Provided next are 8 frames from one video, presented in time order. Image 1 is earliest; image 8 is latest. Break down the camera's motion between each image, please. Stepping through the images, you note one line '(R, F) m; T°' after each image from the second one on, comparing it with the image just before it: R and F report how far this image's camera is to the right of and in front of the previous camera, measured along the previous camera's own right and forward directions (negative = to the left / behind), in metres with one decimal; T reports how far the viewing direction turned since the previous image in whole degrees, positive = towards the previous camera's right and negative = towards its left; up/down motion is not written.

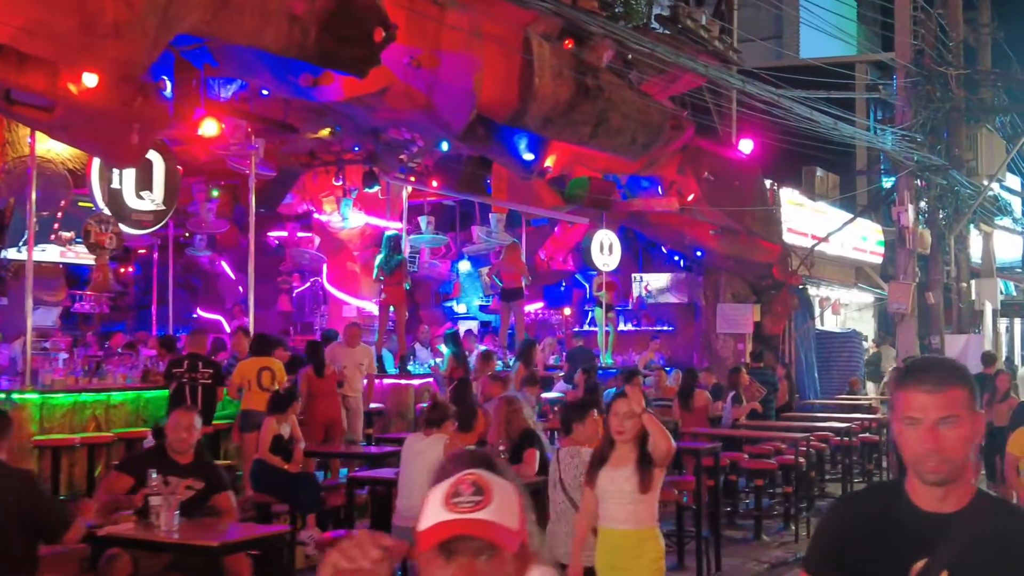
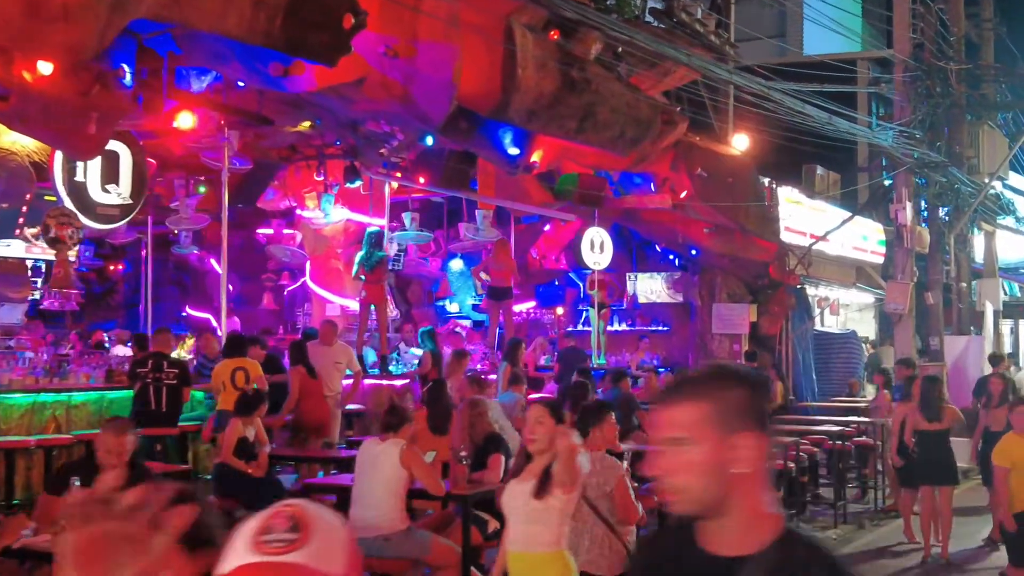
(+0.2, +0.4) m; 0°
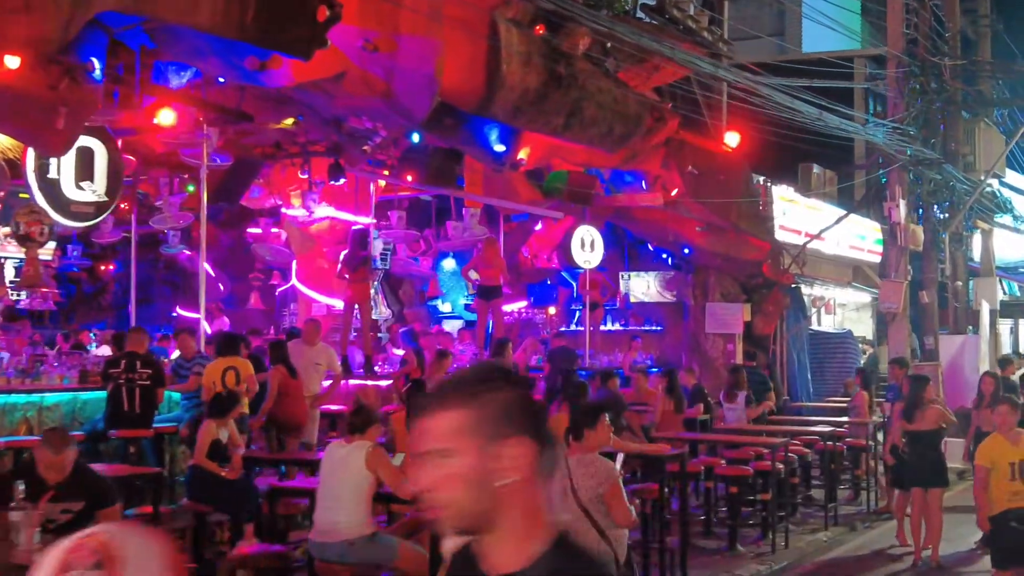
(+0.2, +0.2) m; 0°
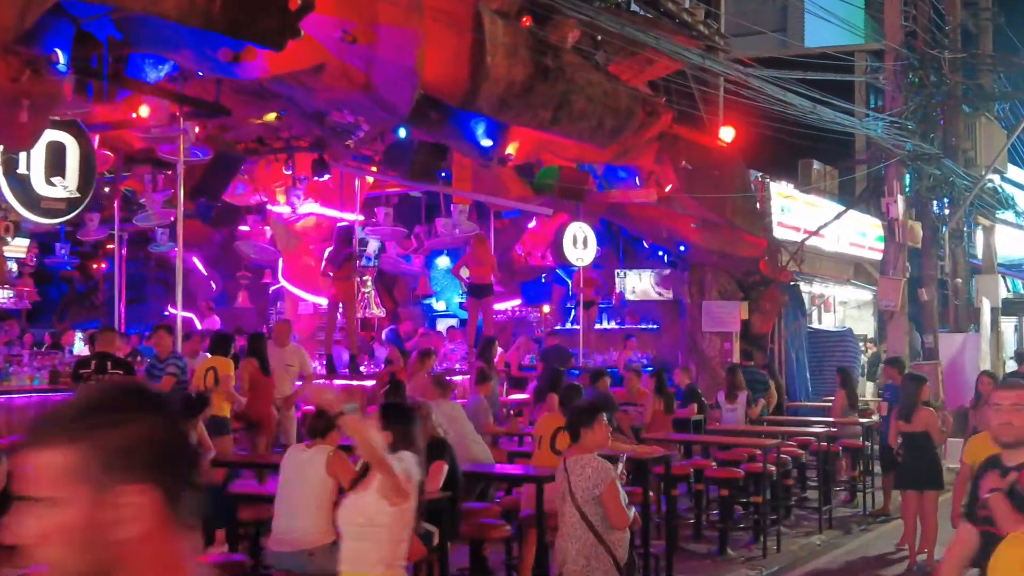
(+0.2, +0.3) m; 0°
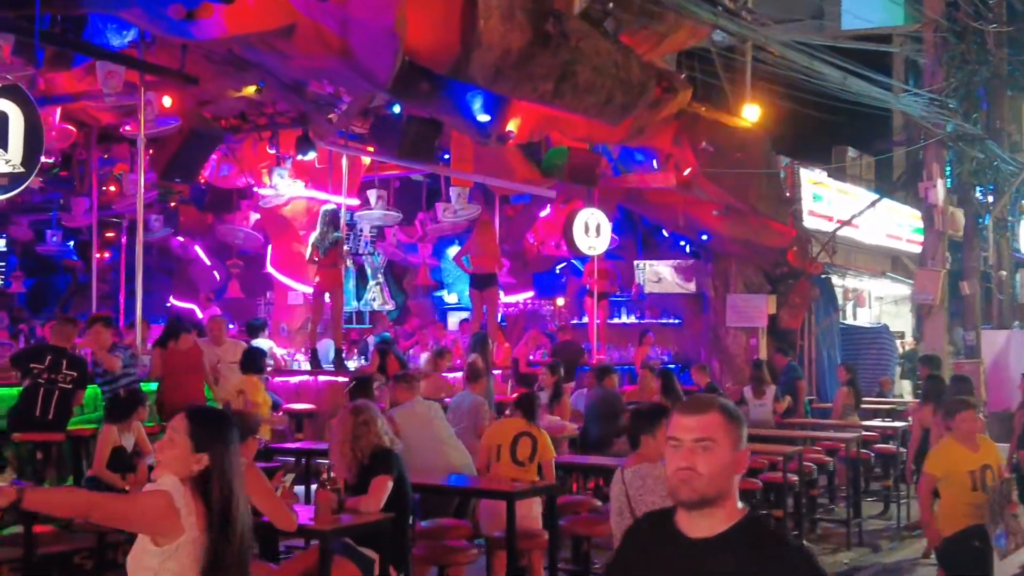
(+0.3, +1.0) m; -2°
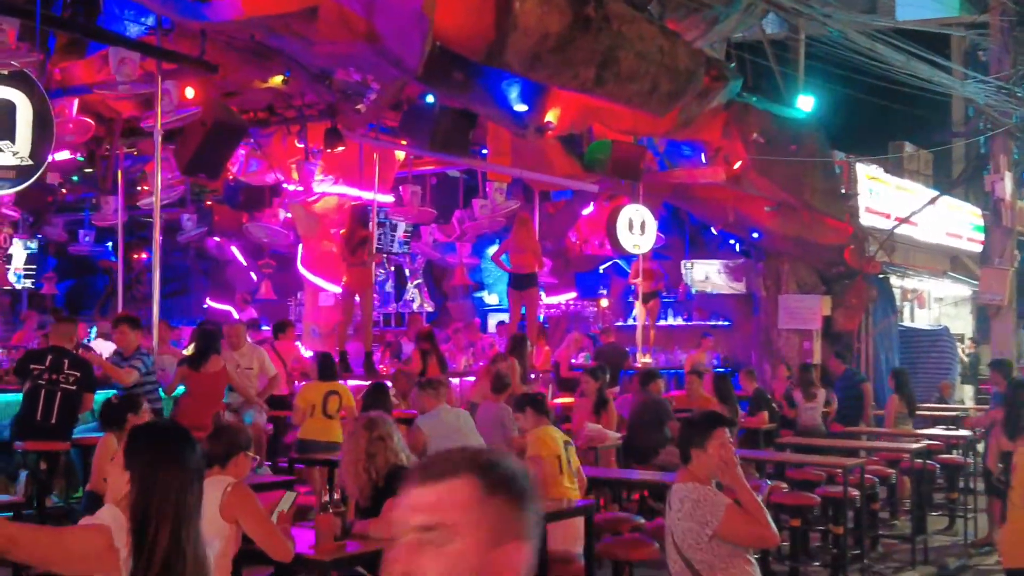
(+0.1, +0.6) m; -2°
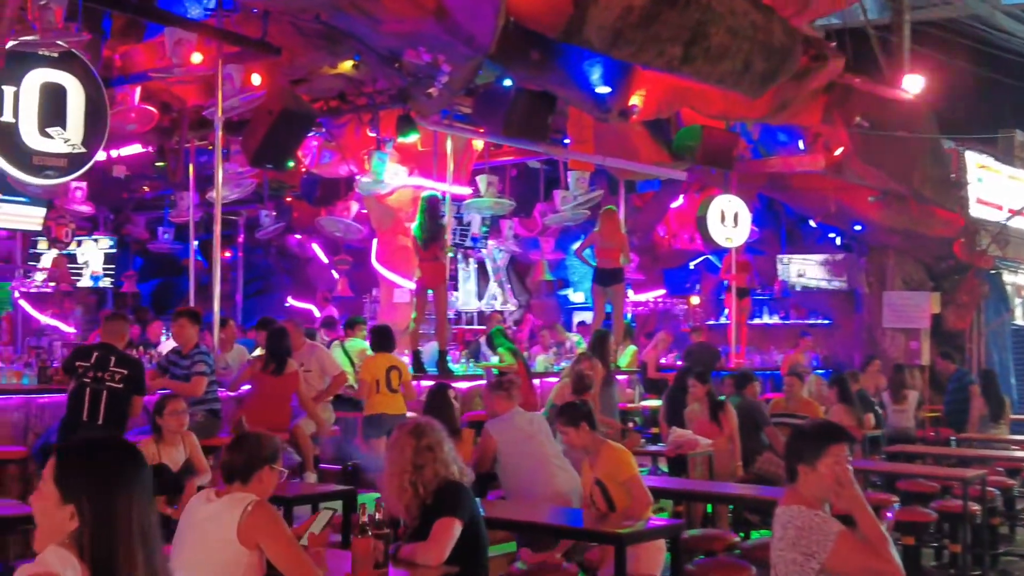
(+0.1, +0.7) m; -4°
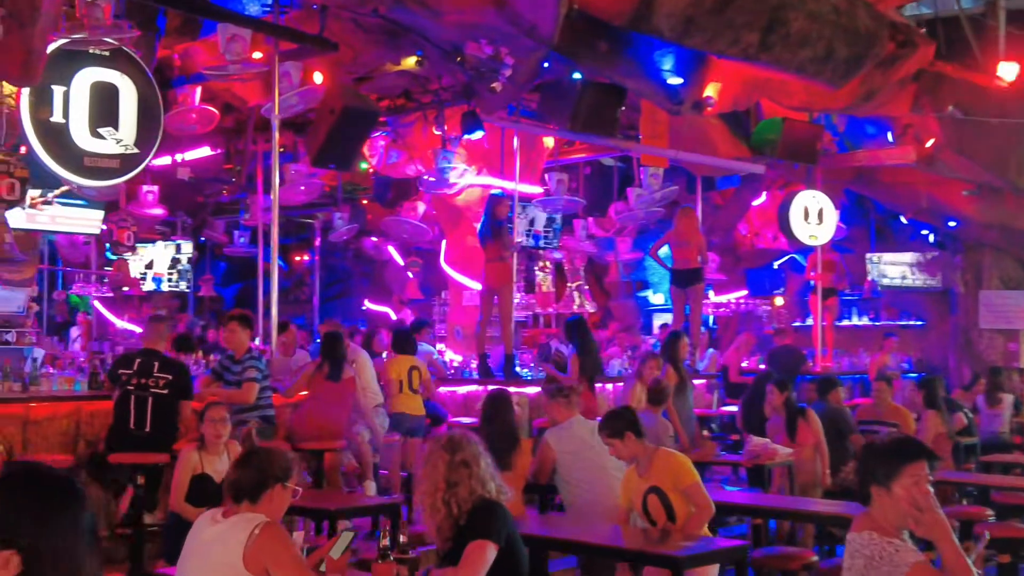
(+0.2, +0.4) m; -4°
